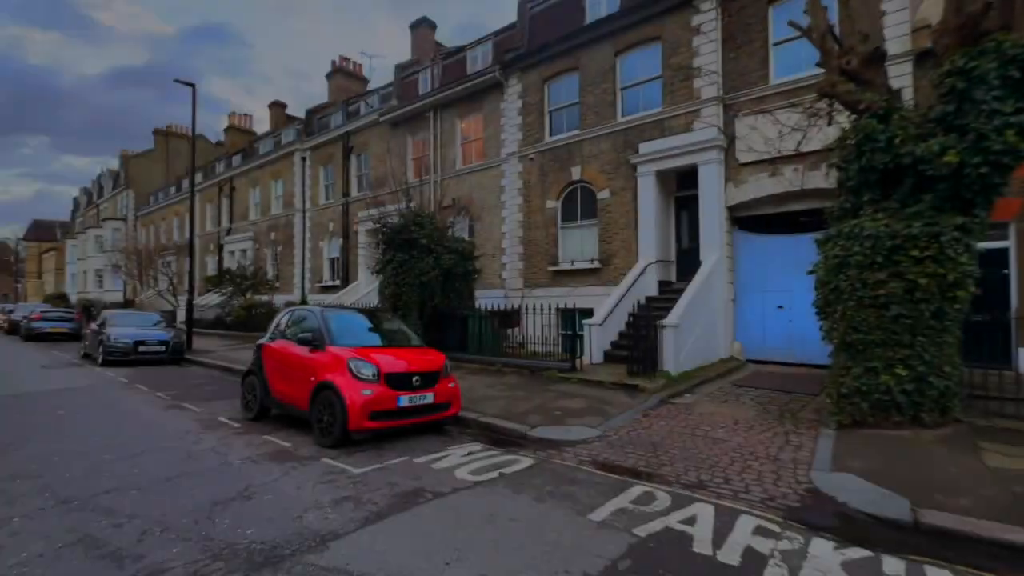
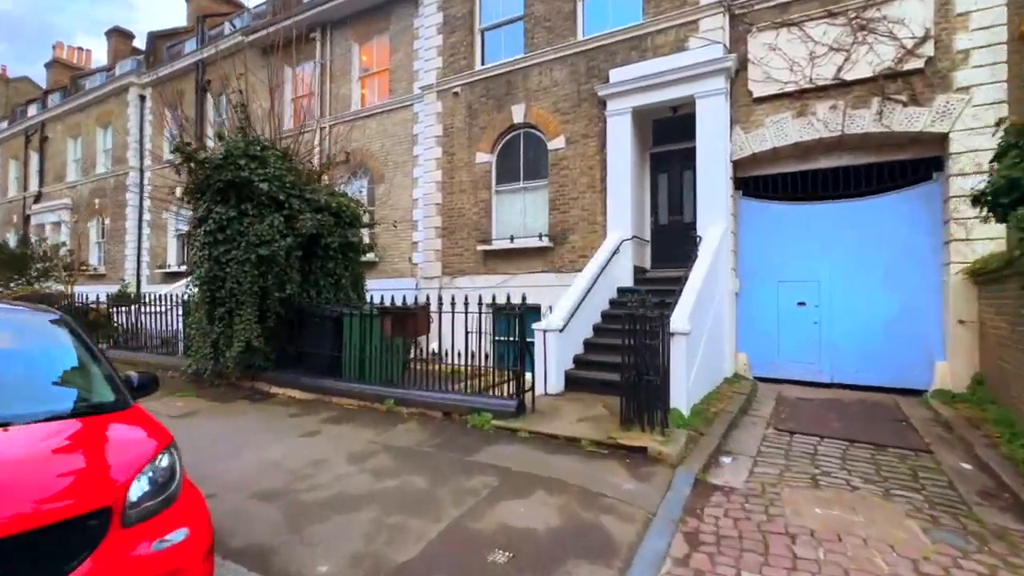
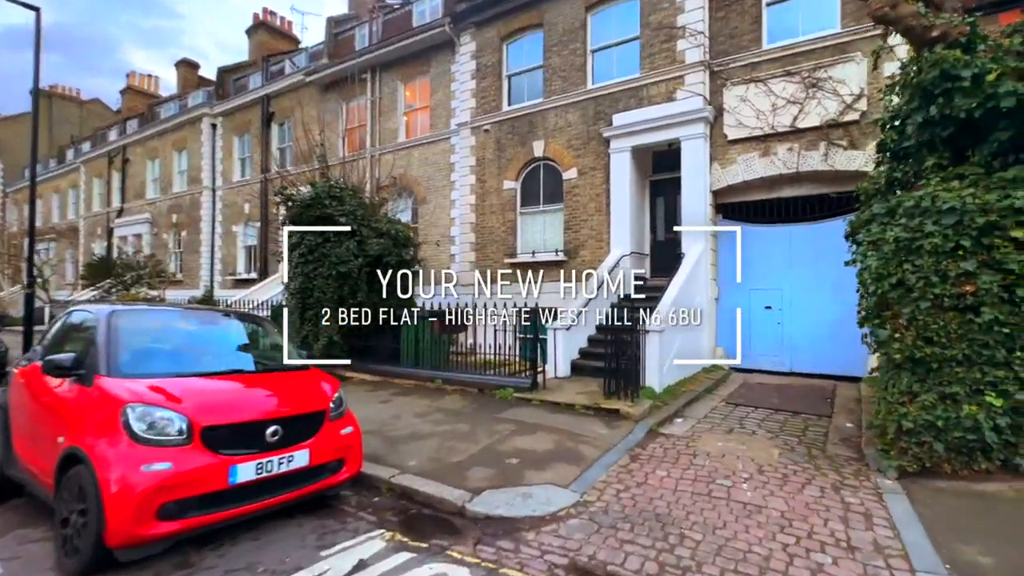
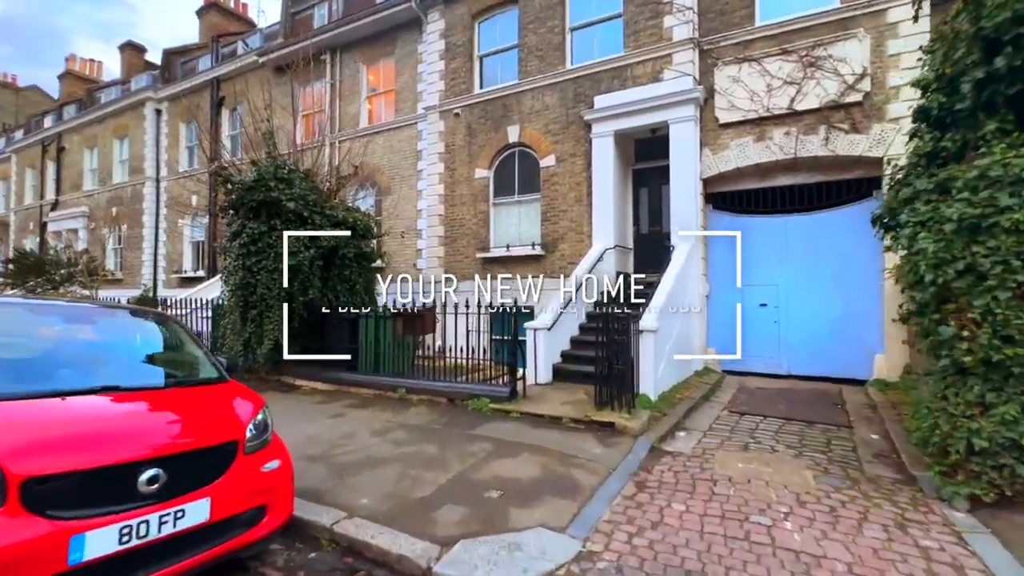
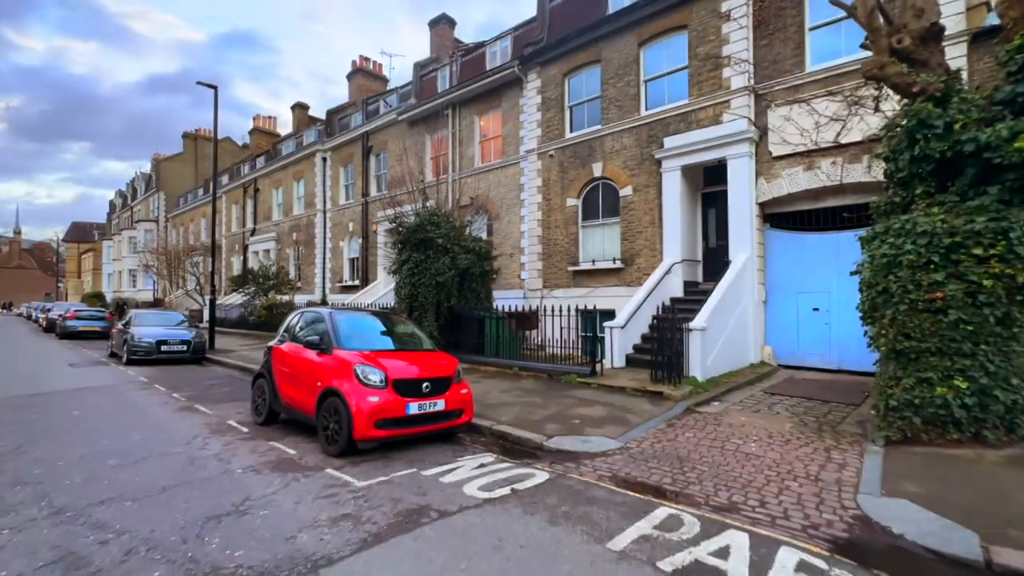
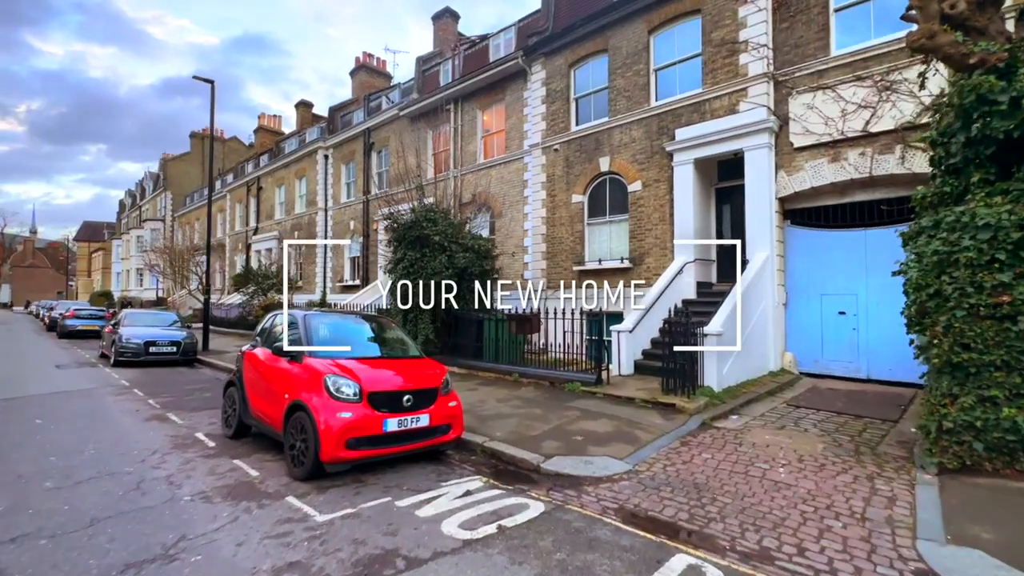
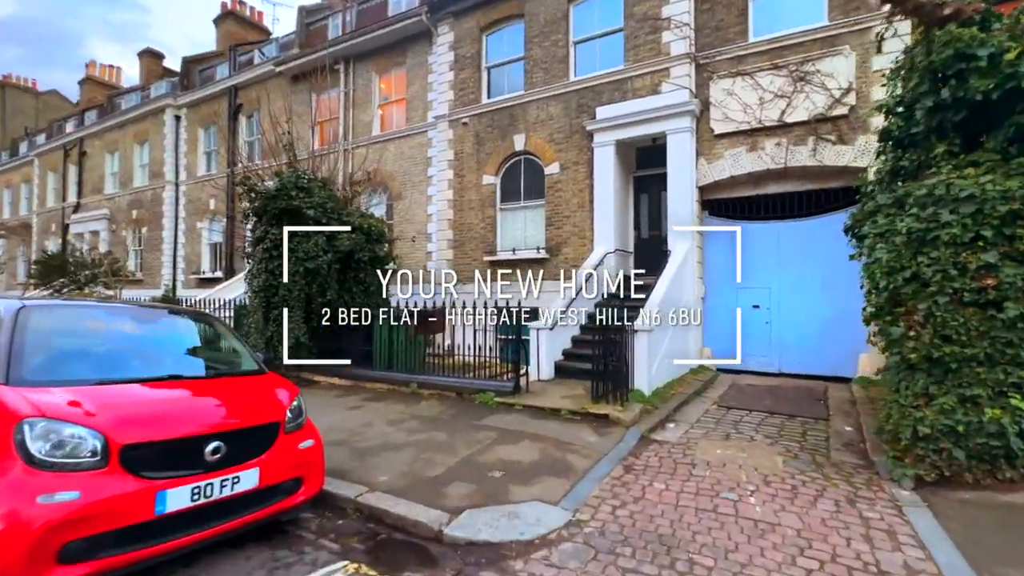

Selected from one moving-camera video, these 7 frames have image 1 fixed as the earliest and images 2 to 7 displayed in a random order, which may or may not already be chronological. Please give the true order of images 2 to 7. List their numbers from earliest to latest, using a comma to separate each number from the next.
5, 6, 3, 7, 4, 2
